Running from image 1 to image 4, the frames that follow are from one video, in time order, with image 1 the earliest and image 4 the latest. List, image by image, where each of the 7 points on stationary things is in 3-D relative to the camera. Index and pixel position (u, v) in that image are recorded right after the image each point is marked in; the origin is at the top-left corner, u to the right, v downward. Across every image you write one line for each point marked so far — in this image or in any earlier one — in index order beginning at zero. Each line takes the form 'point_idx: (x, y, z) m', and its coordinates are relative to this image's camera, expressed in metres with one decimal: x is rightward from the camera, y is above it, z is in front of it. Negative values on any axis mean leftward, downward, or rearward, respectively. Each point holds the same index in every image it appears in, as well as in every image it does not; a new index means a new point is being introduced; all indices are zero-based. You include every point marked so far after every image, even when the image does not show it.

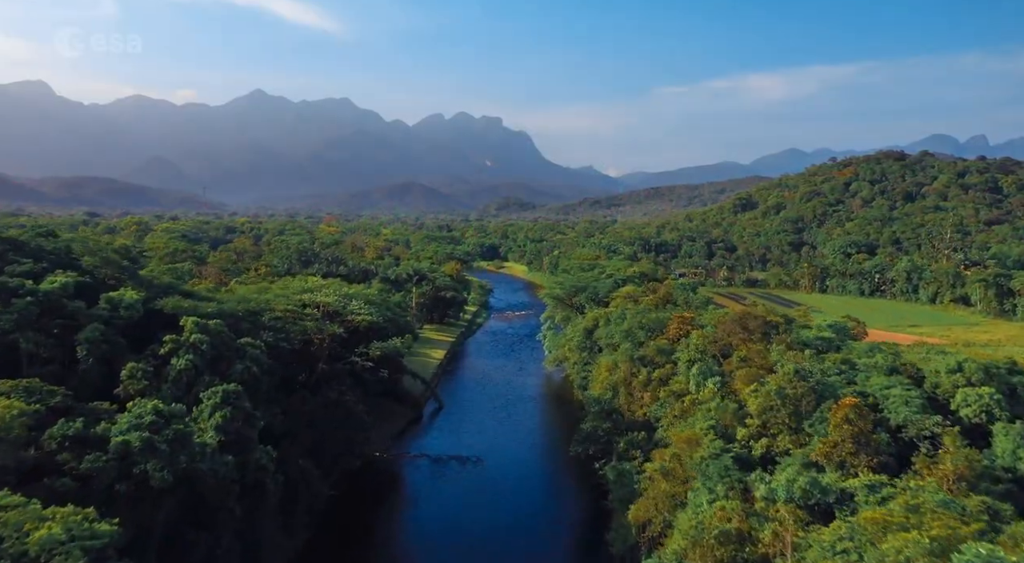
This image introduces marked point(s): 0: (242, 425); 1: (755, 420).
0: (-7.3, -4.0, +19.1) m
1: (+6.8, -3.9, +20.0) m
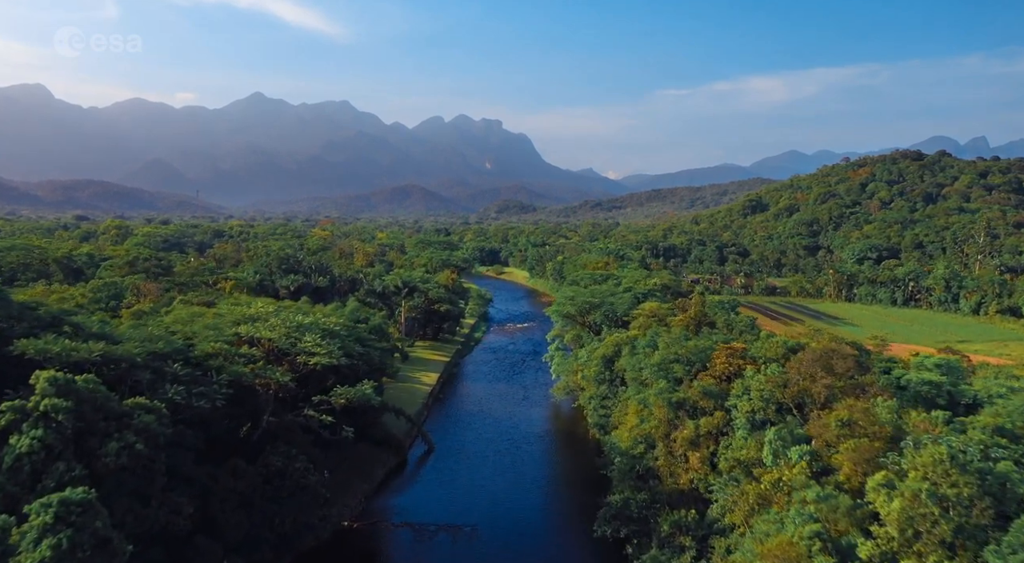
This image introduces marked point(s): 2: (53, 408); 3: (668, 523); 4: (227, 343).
0: (-7.2, -4.7, +12.4) m
1: (+6.9, -4.6, +13.3) m
2: (-8.8, -2.4, +13.8) m
3: (+4.3, -6.6, +19.8) m
4: (-7.9, -1.7, +20.0) m
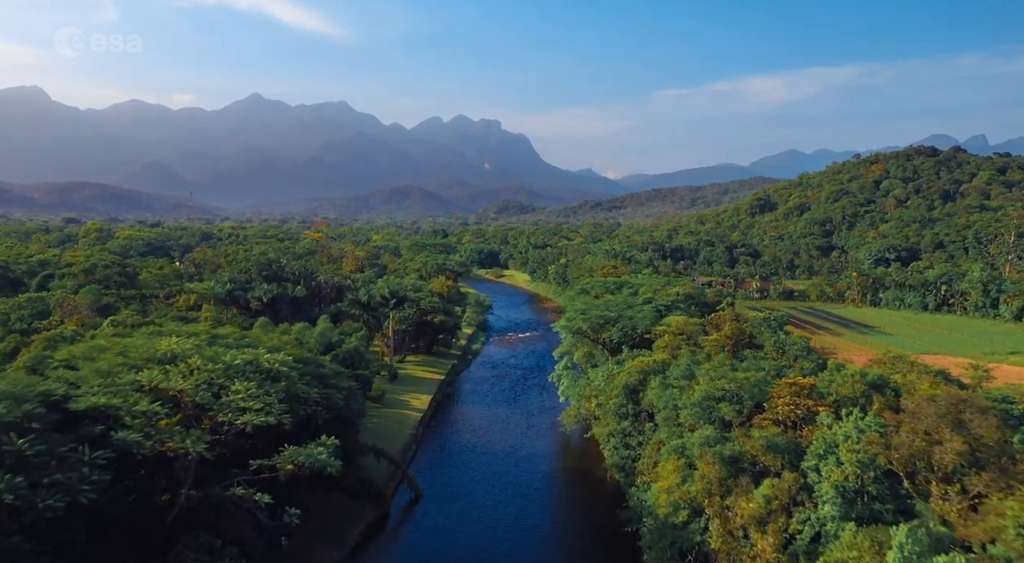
0: (-7.1, -5.2, +6.8) m
1: (+7.1, -5.1, +7.7) m
2: (-8.6, -3.0, +8.3) m
3: (+4.4, -7.1, +14.2) m
4: (-7.8, -2.3, +14.4) m
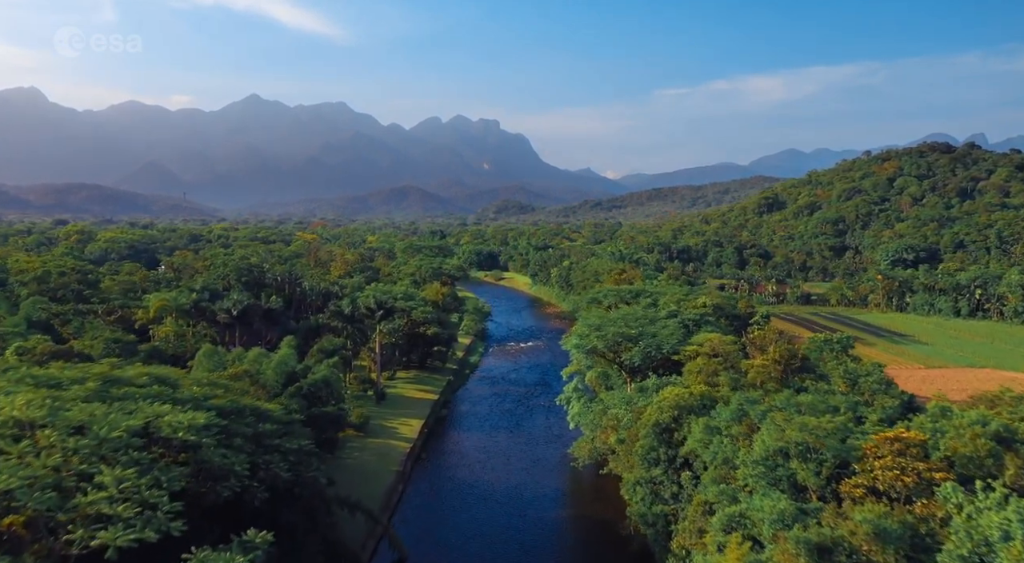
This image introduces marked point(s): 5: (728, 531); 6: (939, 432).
0: (-6.9, -5.7, +1.7) m
1: (+7.2, -5.5, +2.7) m
2: (-8.5, -3.5, +3.2) m
3: (+4.6, -7.6, +9.2) m
4: (-7.6, -2.7, +9.4) m
5: (+4.8, -5.4, +15.8) m
6: (+9.1, -3.3, +15.7) m
